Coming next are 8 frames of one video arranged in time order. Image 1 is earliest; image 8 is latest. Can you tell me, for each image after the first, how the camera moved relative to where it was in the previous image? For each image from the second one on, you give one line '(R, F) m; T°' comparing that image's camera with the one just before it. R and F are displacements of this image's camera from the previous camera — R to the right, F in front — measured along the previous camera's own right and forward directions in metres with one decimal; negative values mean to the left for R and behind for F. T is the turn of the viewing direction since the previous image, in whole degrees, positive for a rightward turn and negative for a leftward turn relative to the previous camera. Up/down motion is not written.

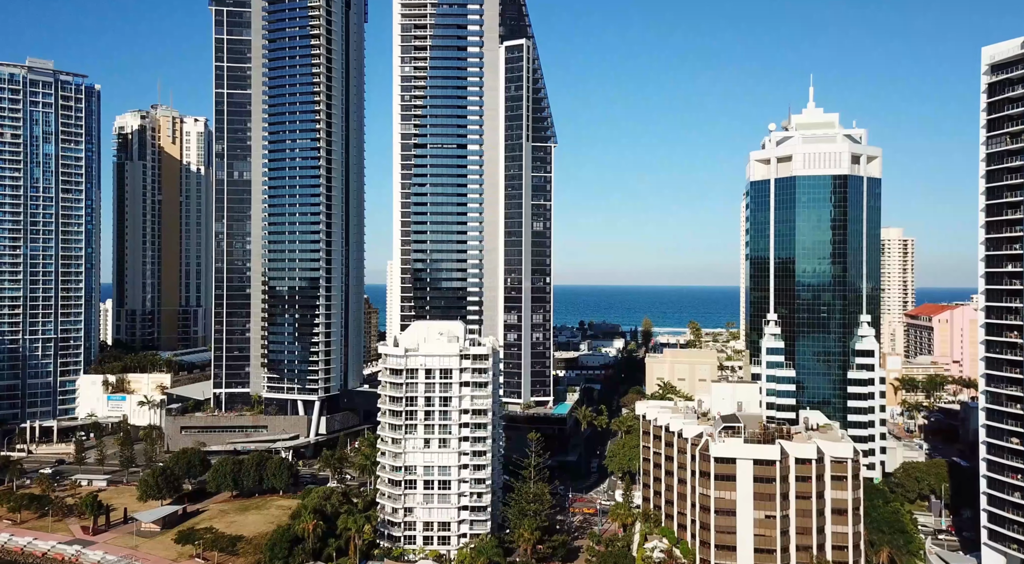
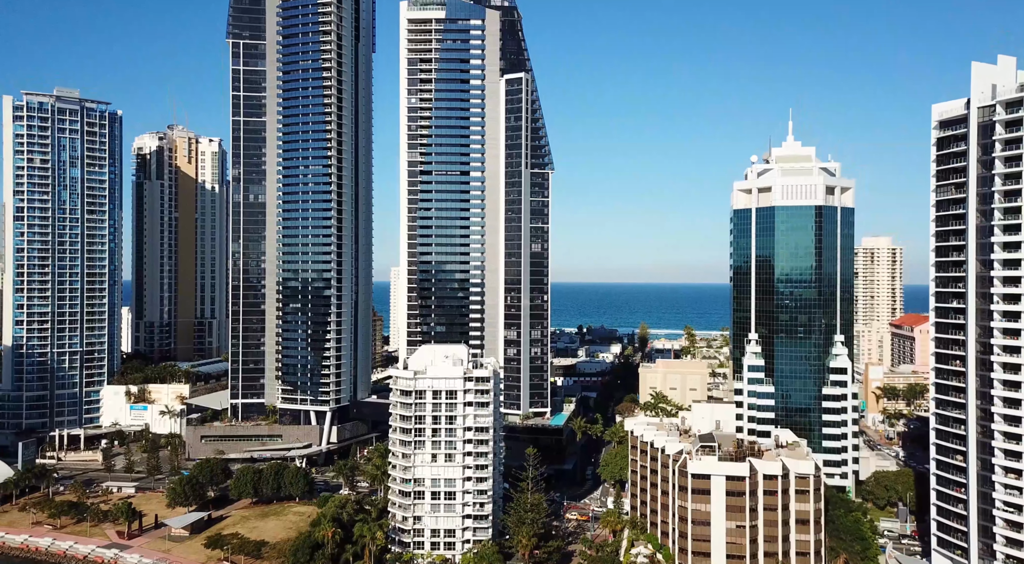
(+0.1, -5.9) m; 0°
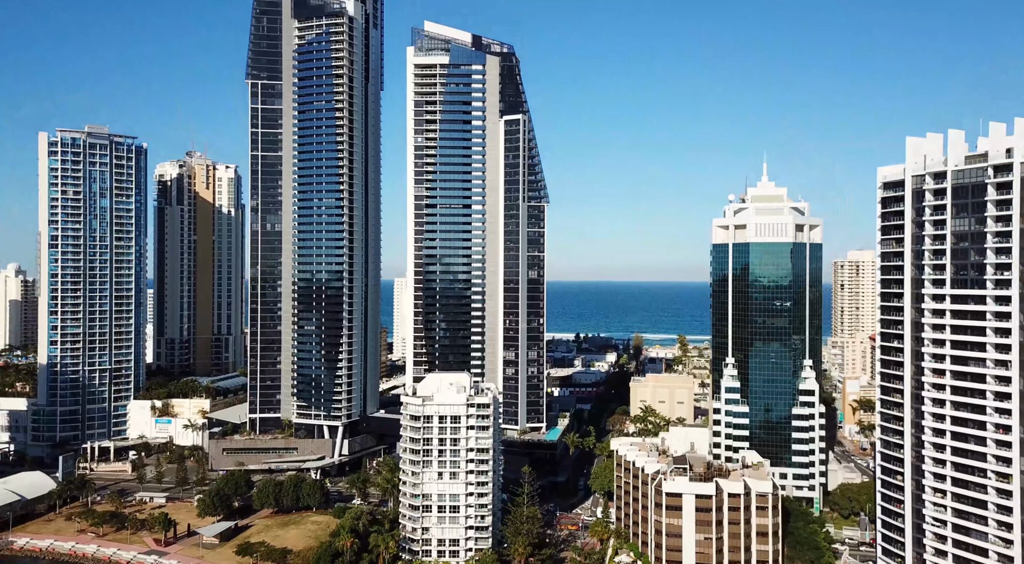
(+0.2, -7.9) m; 0°
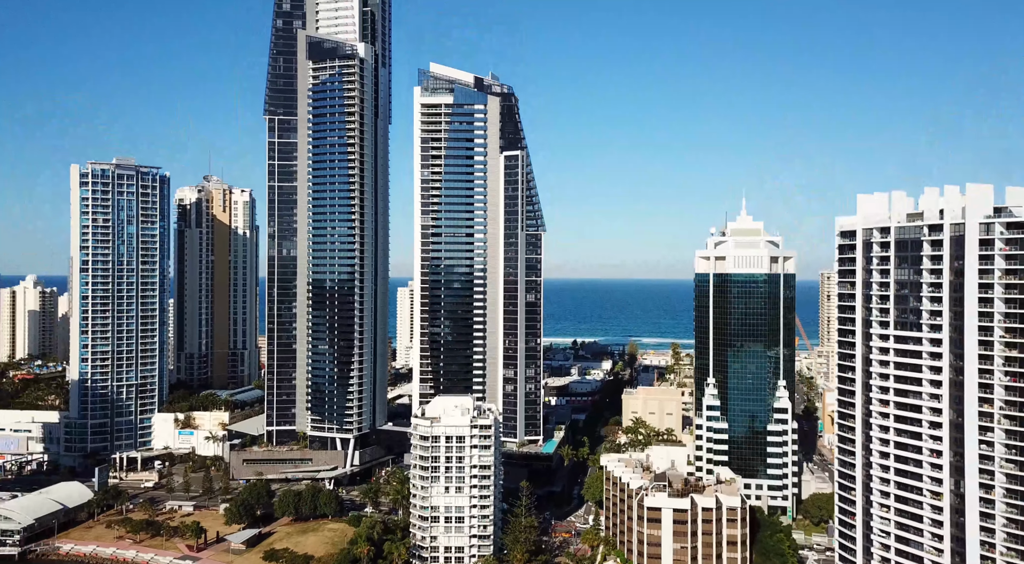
(0.0, -8.2) m; 0°
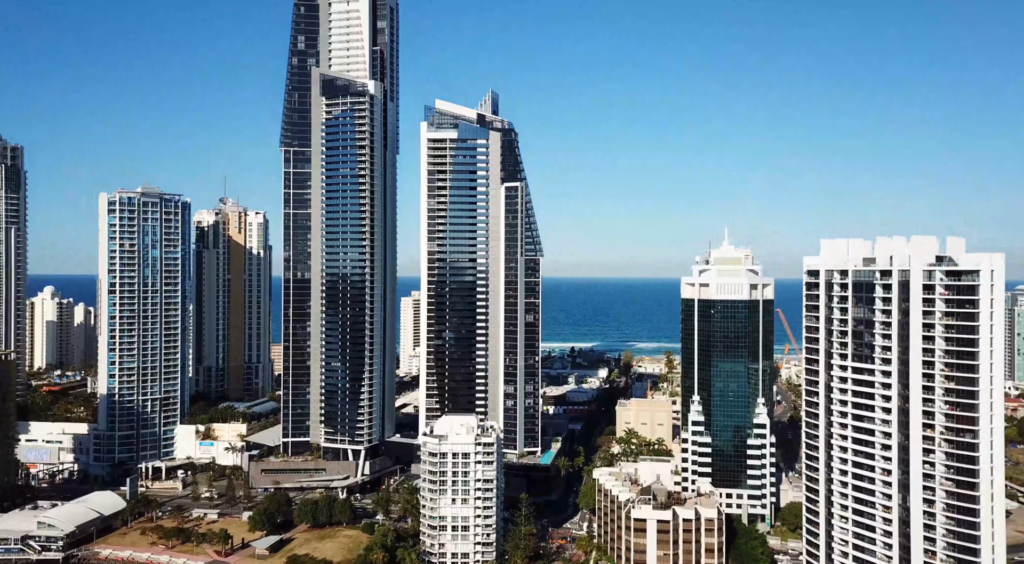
(-0.2, -8.2) m; 0°
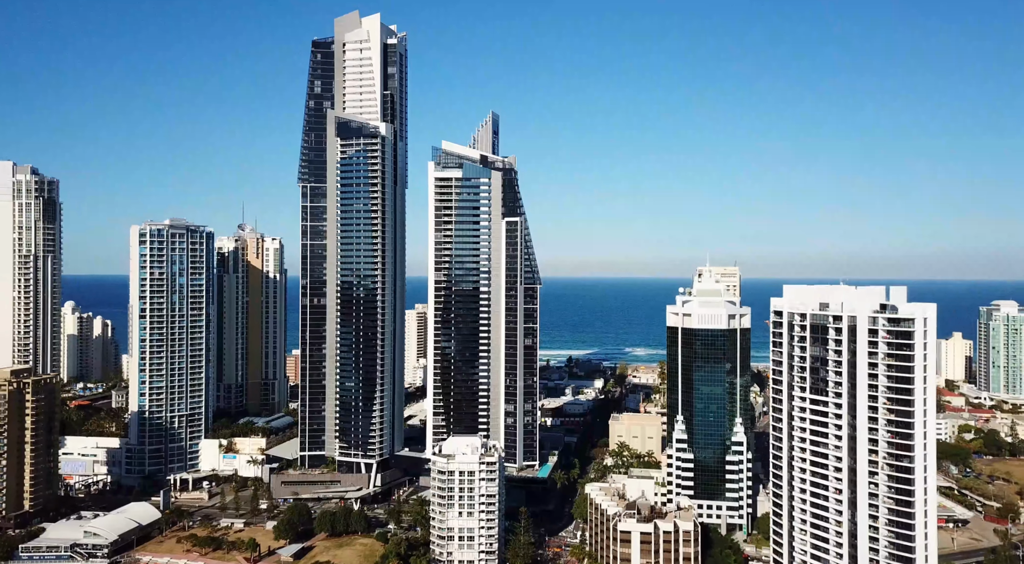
(-0.1, -10.4) m; 0°
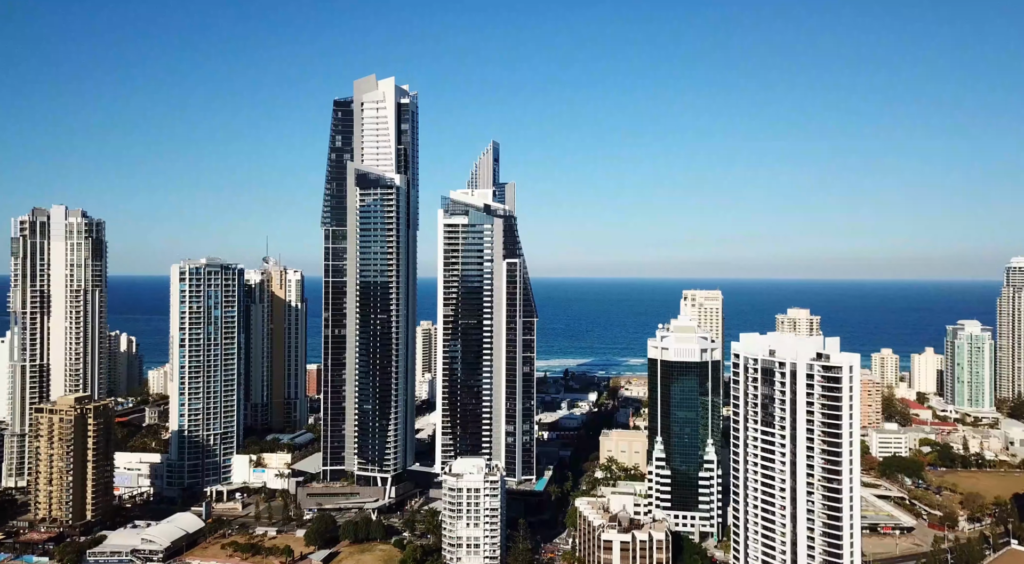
(-0.1, -16.5) m; 0°
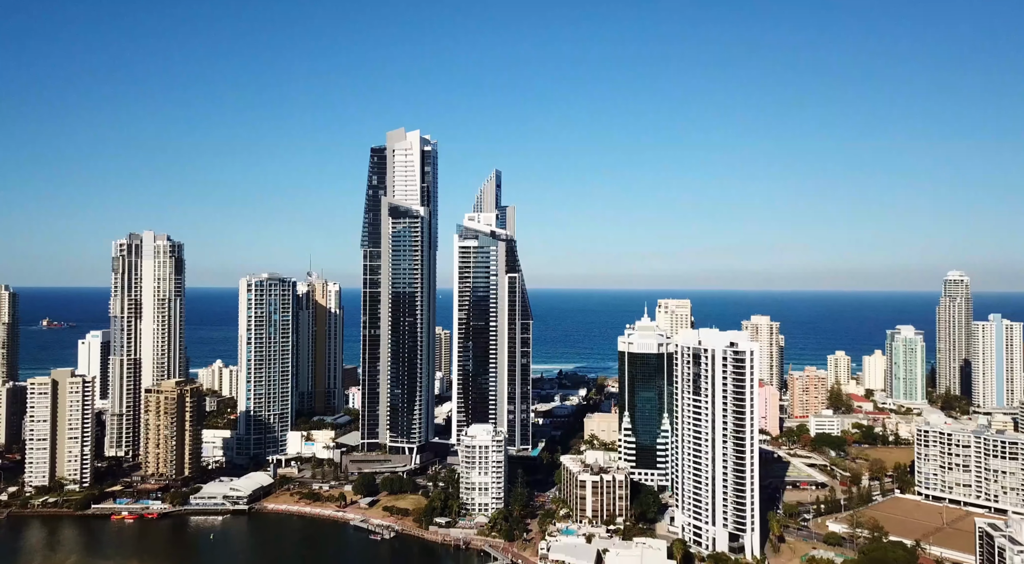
(-0.2, -38.7) m; 0°
